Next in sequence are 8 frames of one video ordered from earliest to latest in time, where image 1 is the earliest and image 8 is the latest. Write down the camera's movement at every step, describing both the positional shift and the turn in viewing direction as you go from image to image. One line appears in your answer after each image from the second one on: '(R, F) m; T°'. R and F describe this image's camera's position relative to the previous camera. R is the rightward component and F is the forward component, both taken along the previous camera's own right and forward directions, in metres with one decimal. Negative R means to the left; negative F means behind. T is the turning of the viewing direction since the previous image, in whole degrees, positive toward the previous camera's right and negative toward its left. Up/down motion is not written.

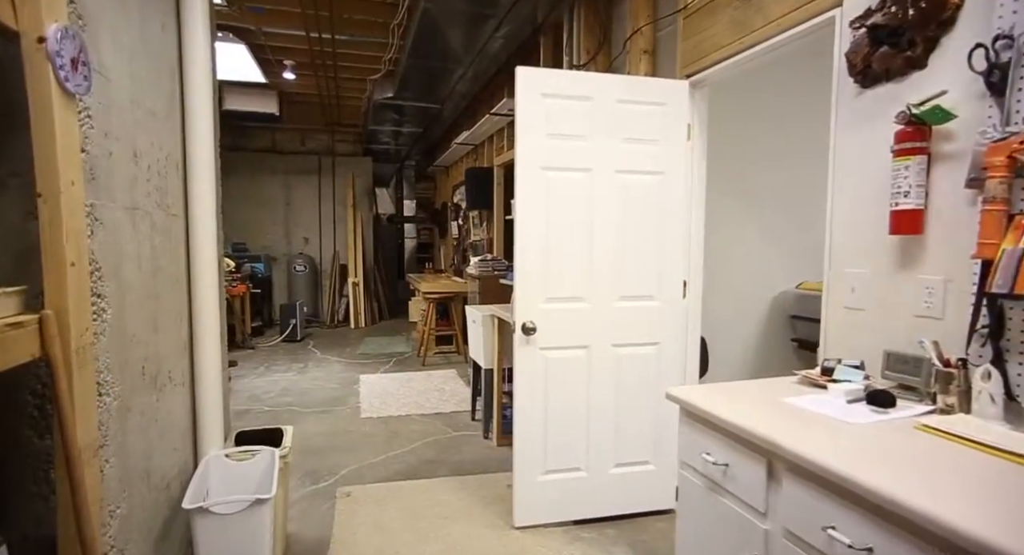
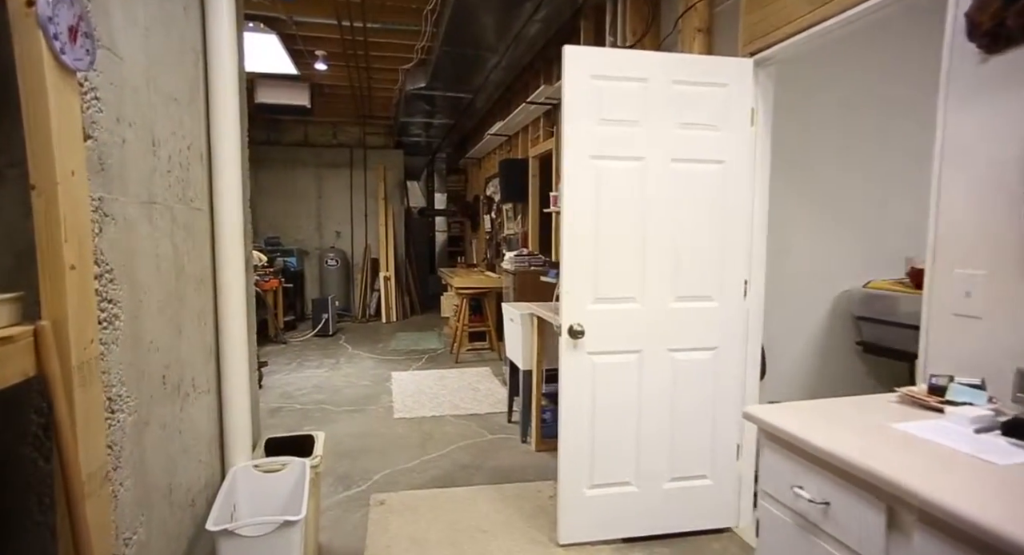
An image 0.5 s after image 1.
(-0.1, +0.2) m; -3°
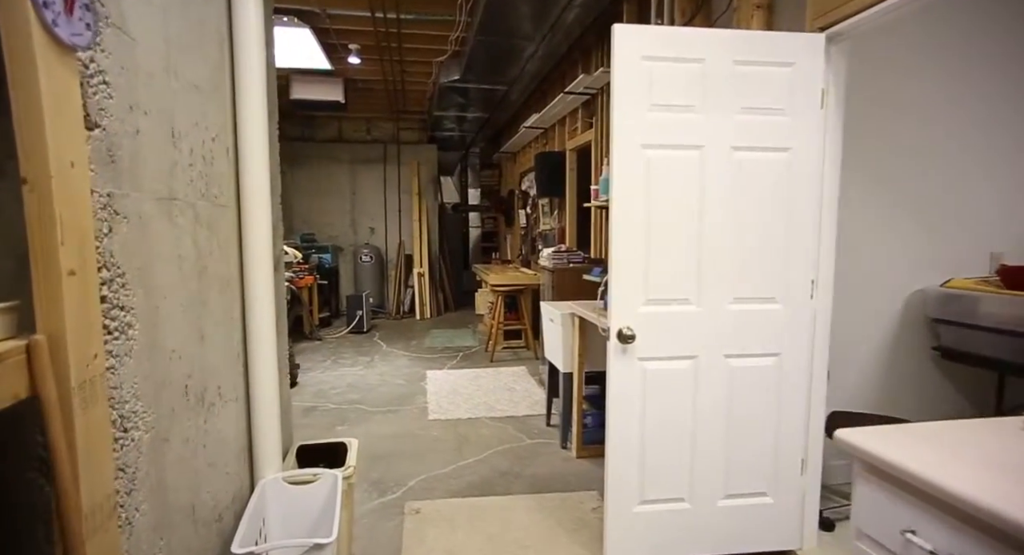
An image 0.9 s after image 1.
(0.0, +0.2) m; -3°
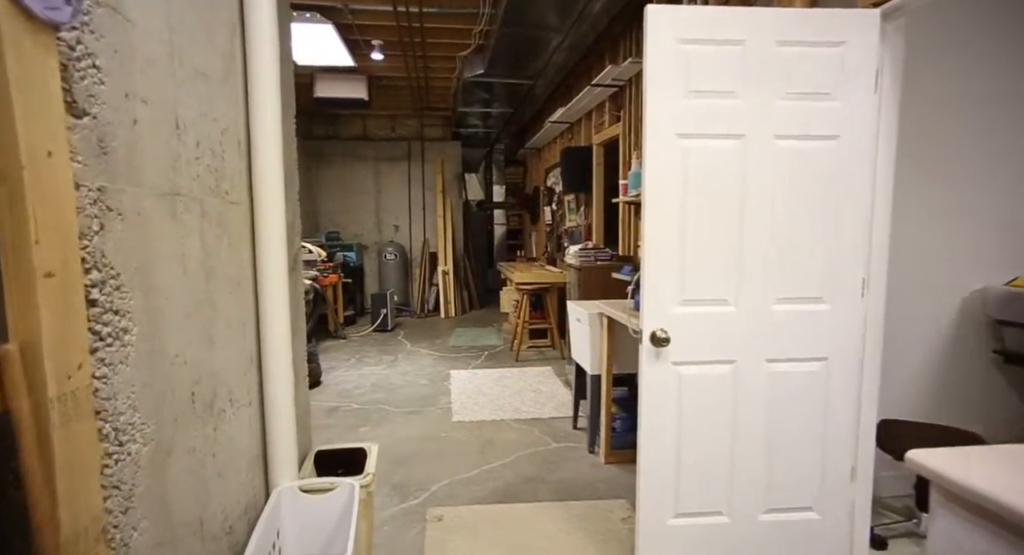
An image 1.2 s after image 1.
(0.0, +0.1) m; -3°
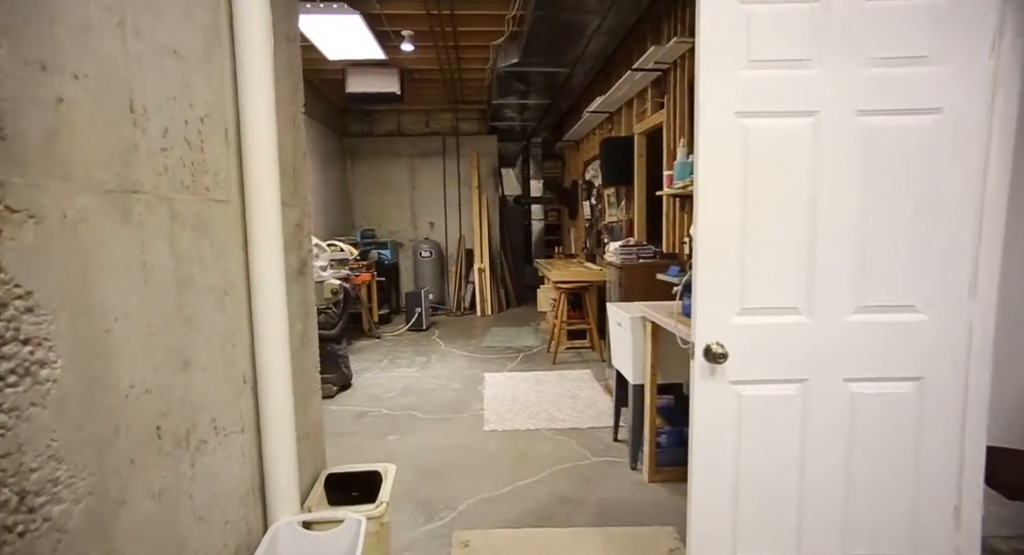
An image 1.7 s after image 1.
(0.0, +0.2) m; -4°
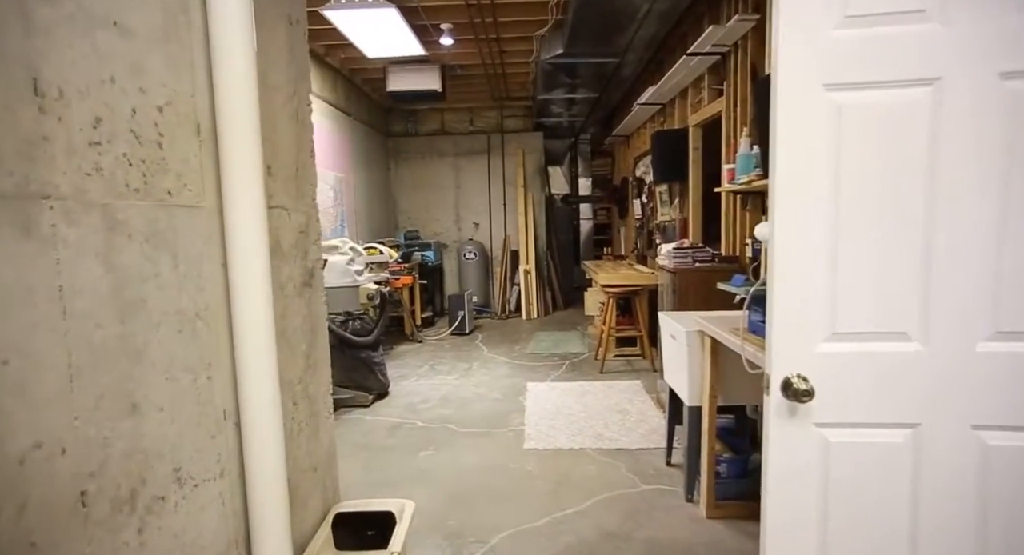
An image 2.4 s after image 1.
(+0.1, +0.3) m; -5°
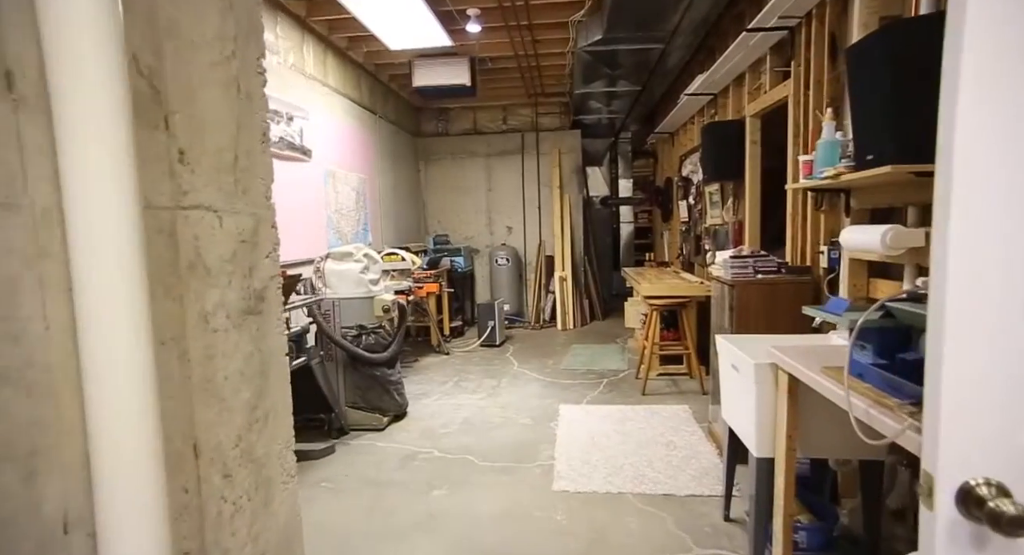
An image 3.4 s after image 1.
(+0.1, +0.5) m; -4°
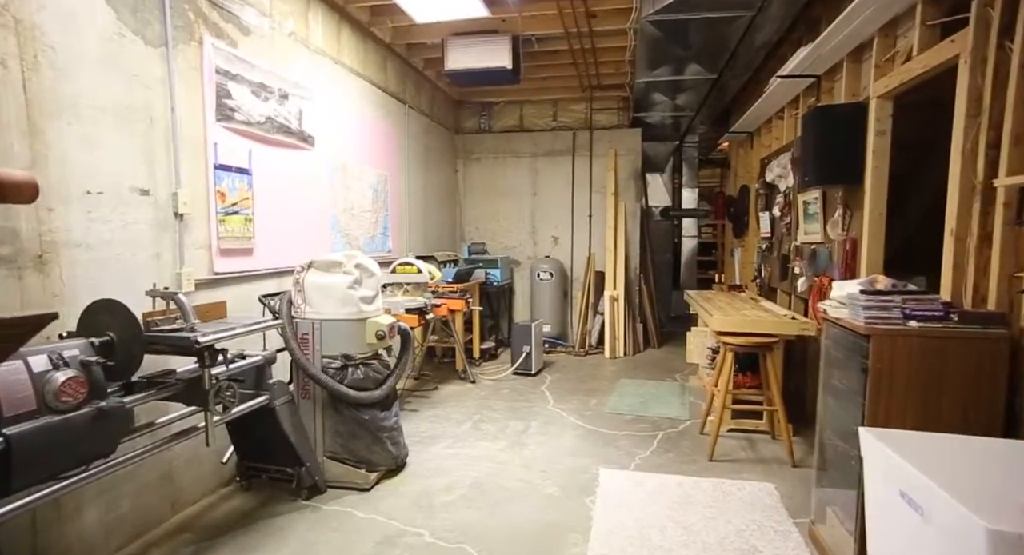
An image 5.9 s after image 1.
(+0.1, +1.0) m; -6°
